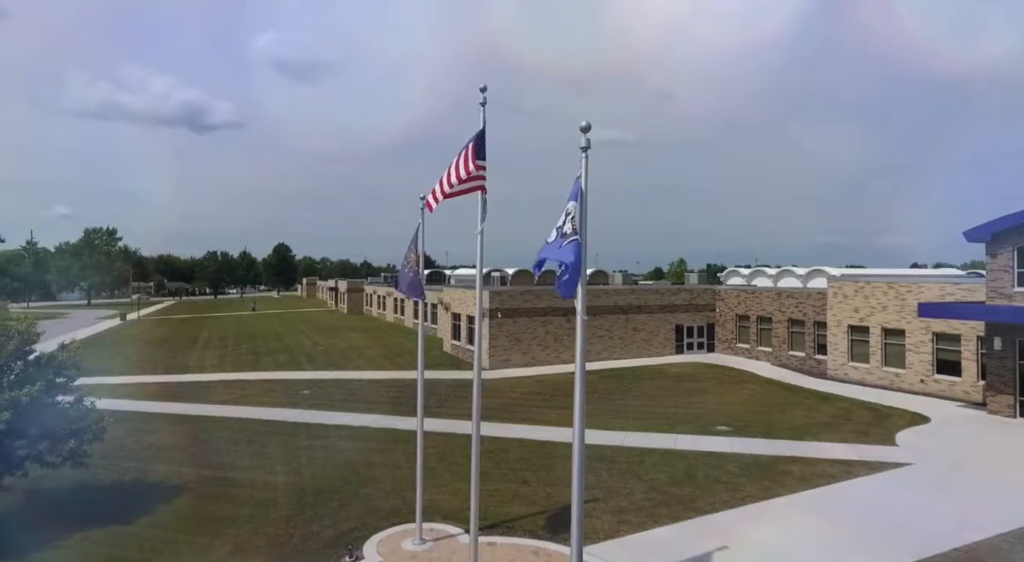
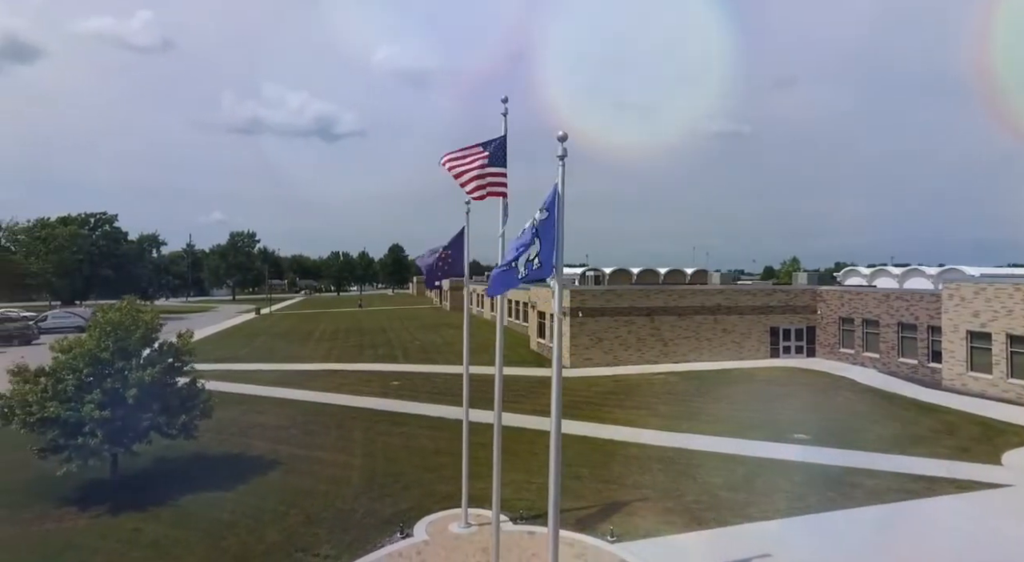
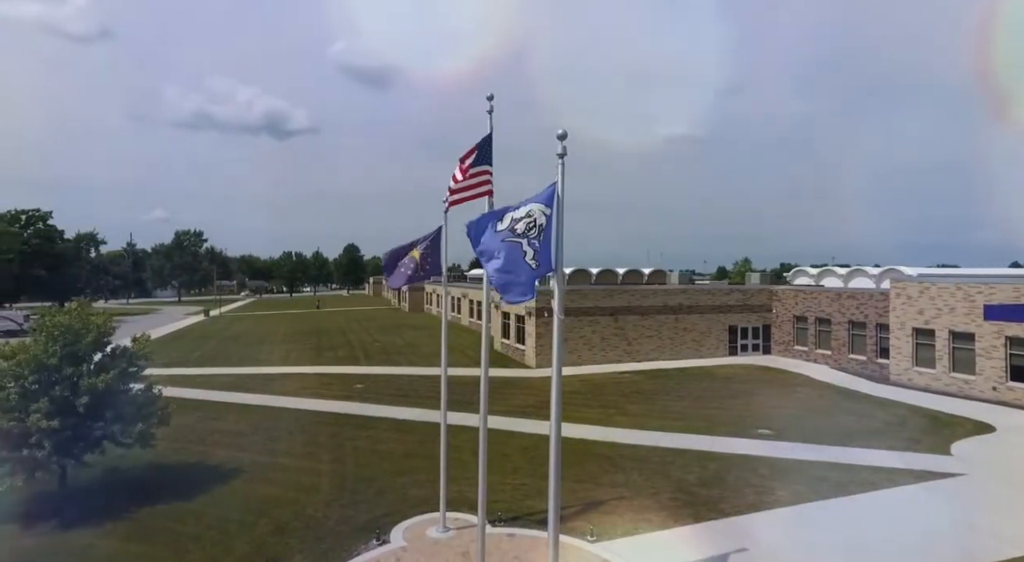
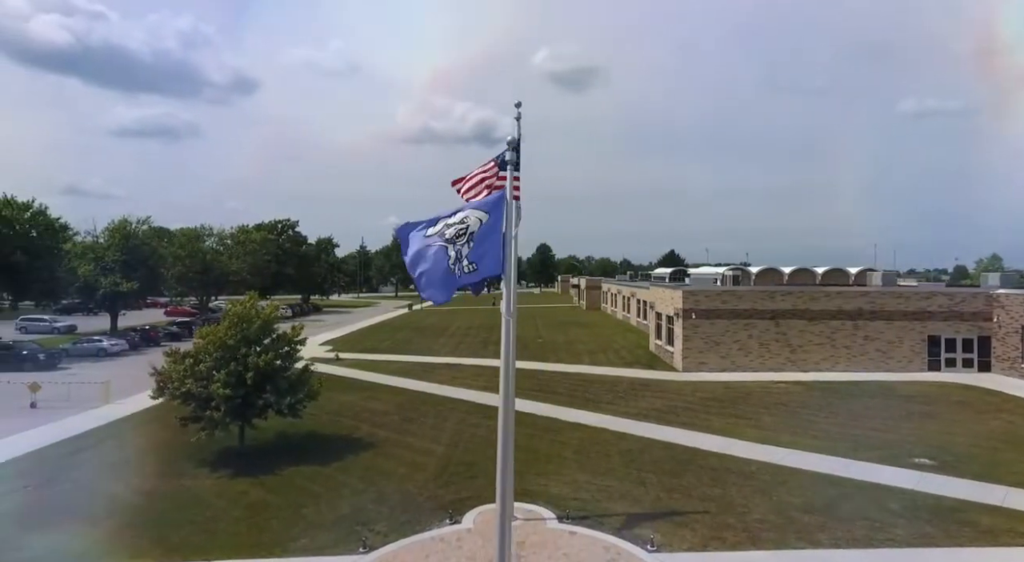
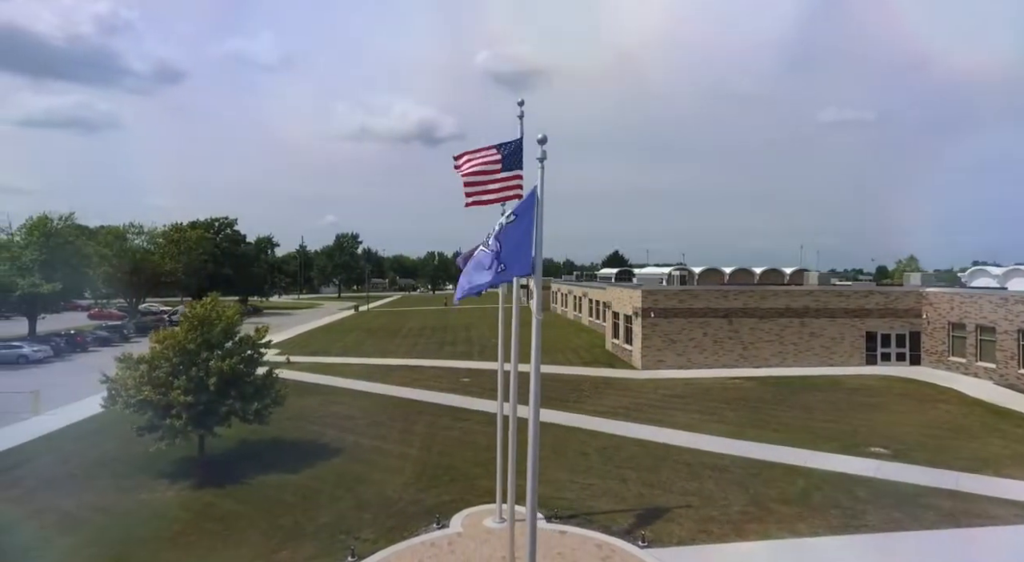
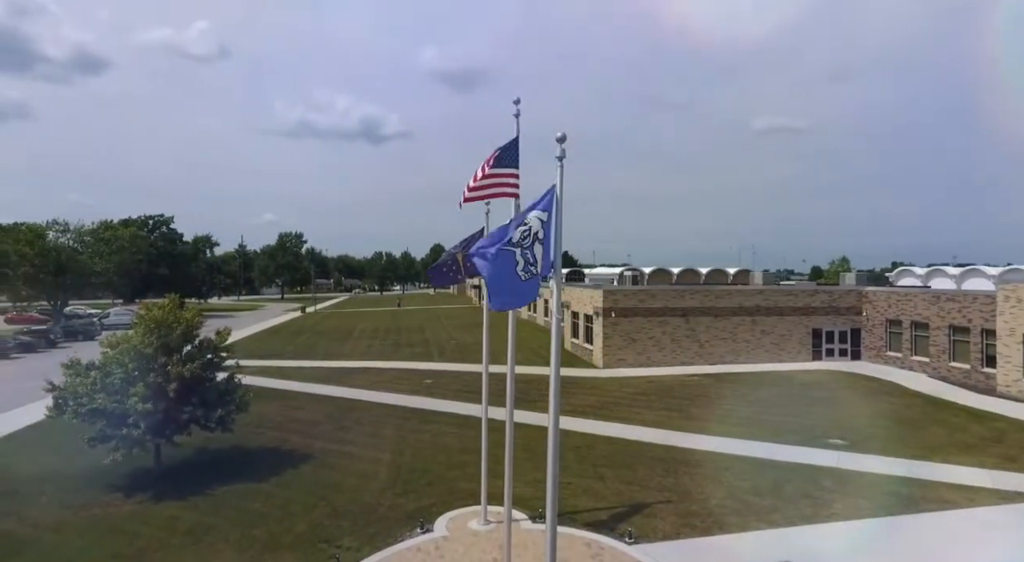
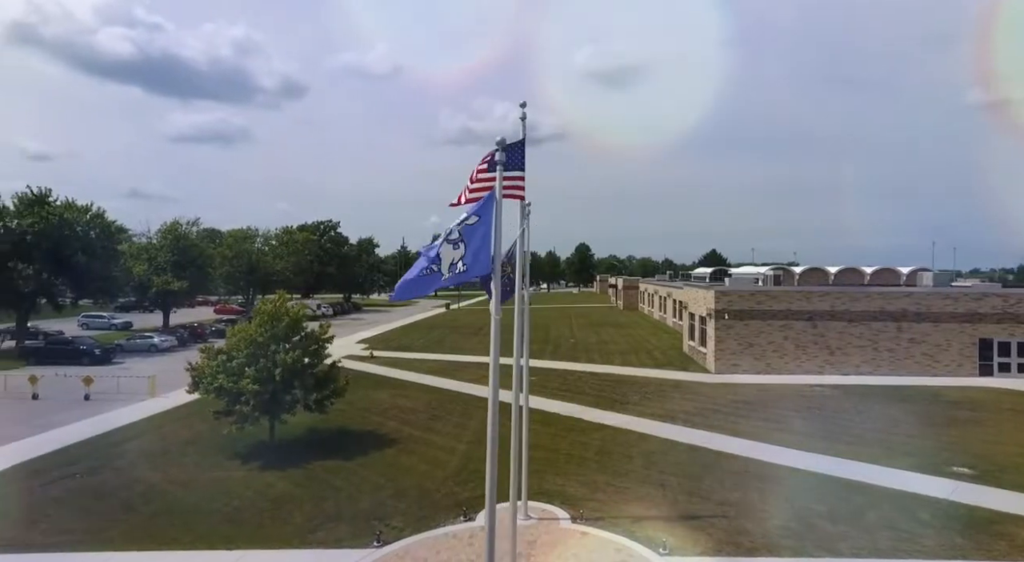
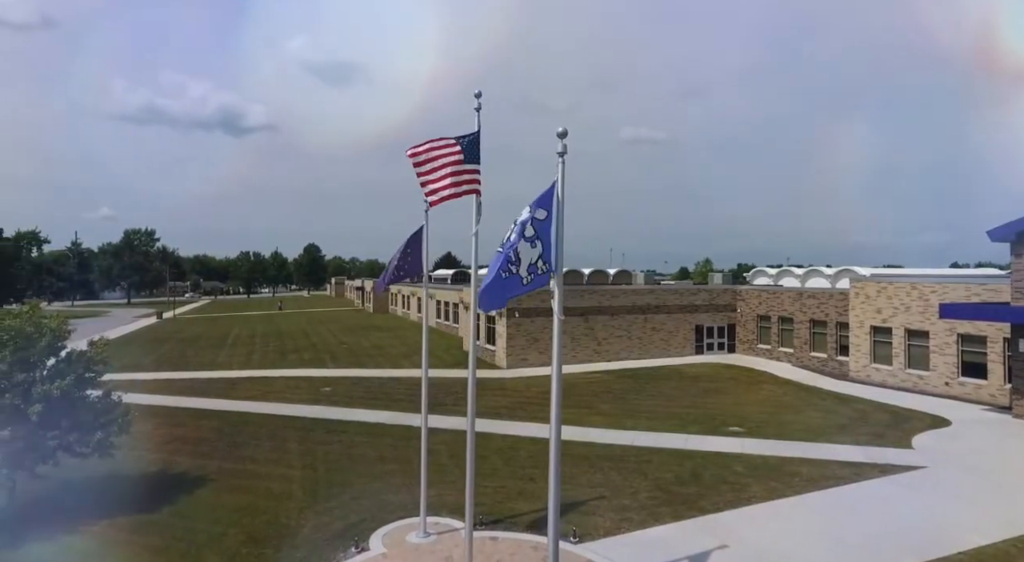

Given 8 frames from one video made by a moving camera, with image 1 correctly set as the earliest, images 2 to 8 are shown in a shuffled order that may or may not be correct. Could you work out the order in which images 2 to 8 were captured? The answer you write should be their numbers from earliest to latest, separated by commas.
8, 3, 2, 6, 5, 4, 7
